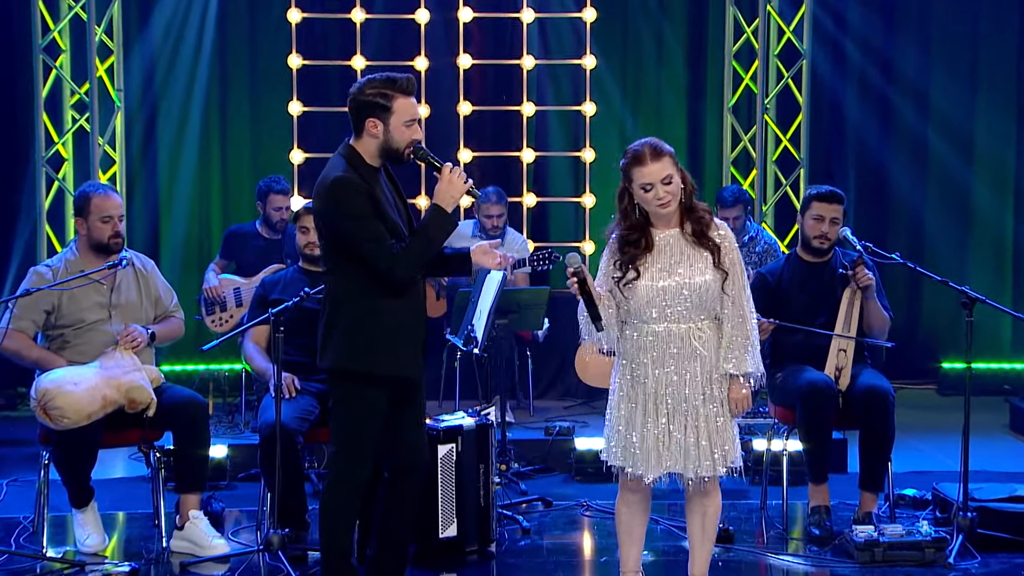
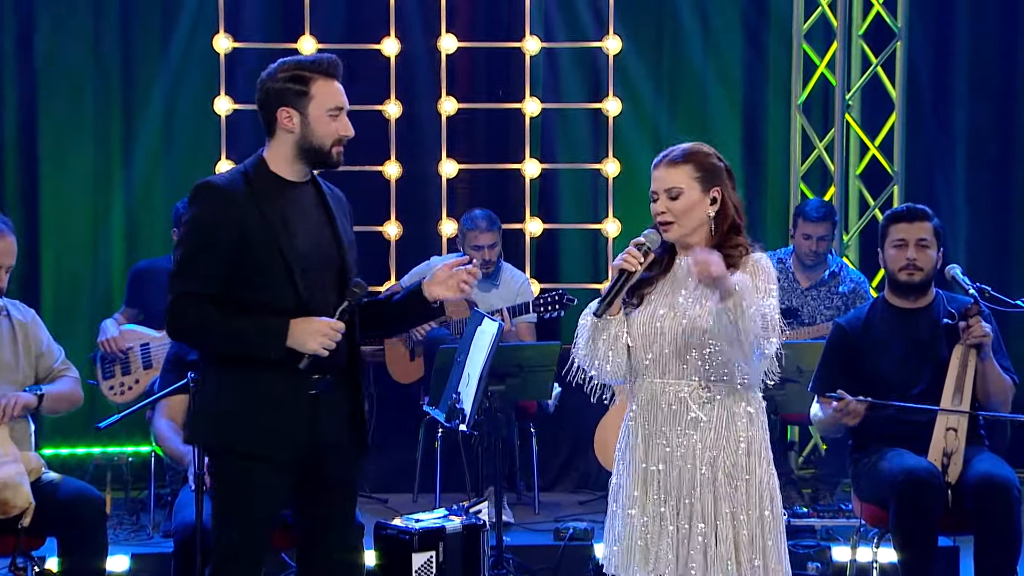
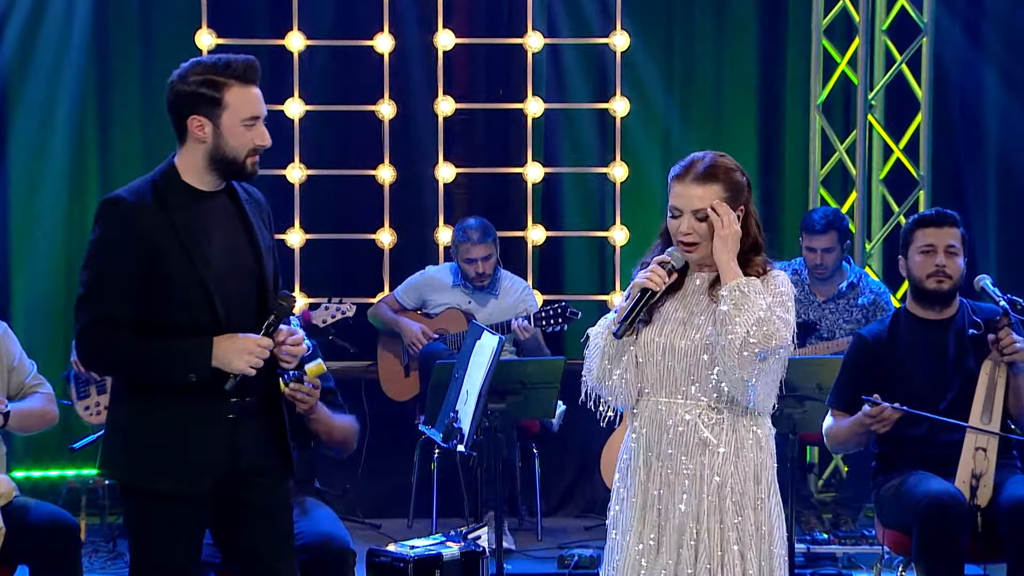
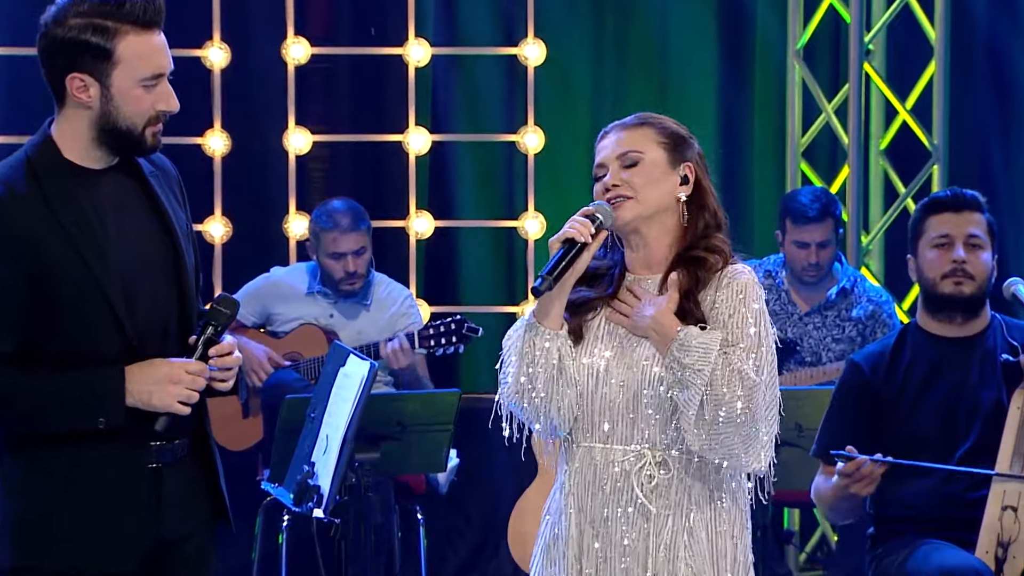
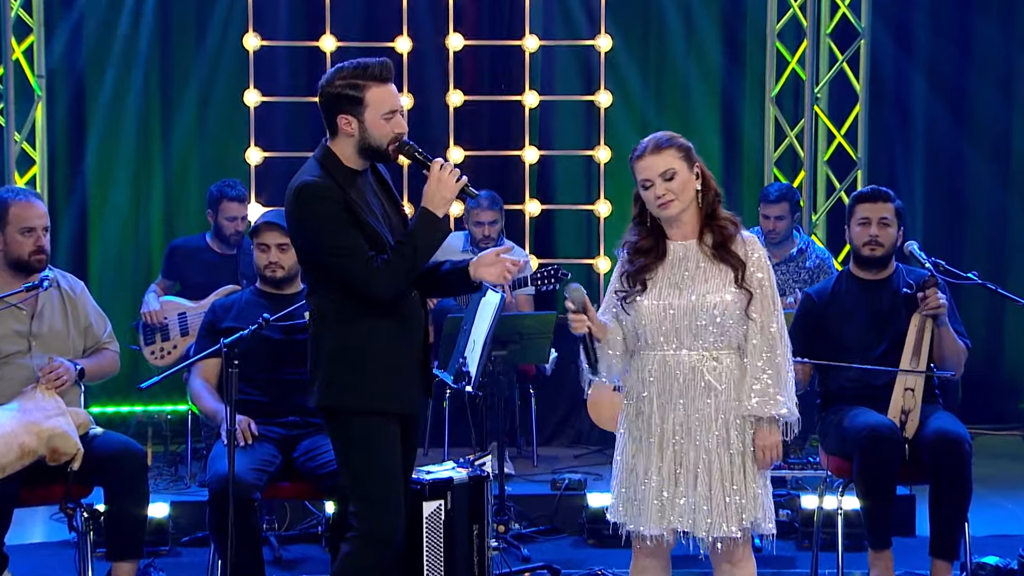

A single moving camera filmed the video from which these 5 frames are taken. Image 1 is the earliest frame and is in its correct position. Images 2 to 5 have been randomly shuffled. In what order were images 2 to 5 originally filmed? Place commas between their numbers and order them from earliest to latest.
5, 2, 3, 4
